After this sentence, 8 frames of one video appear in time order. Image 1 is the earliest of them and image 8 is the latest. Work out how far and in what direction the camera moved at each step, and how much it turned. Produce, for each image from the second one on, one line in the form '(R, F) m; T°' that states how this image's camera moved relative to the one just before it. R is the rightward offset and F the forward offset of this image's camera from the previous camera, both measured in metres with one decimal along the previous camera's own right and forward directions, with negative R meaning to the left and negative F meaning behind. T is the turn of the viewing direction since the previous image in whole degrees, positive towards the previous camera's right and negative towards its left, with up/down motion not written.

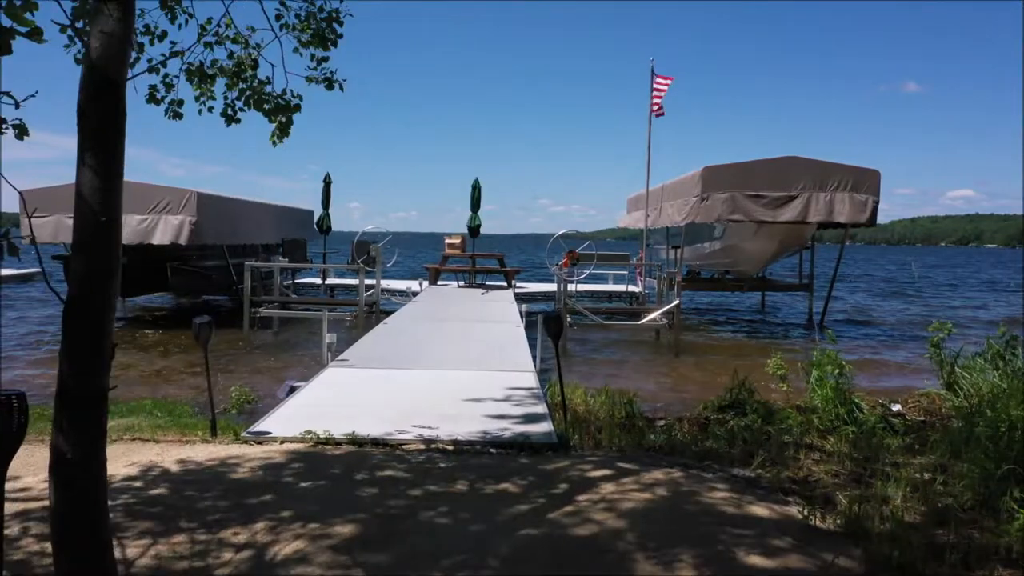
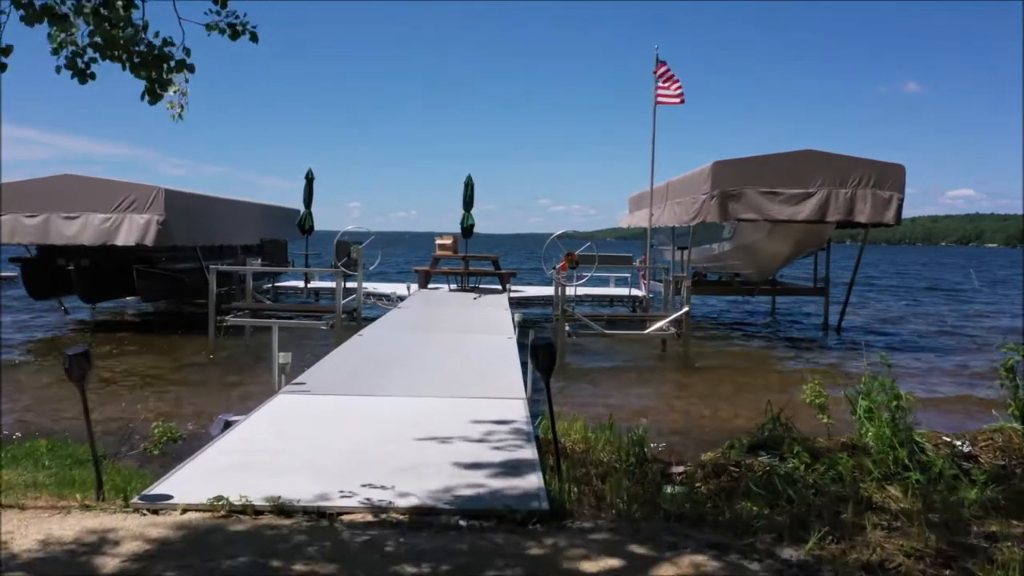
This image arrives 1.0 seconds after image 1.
(+0.1, +1.0) m; 0°
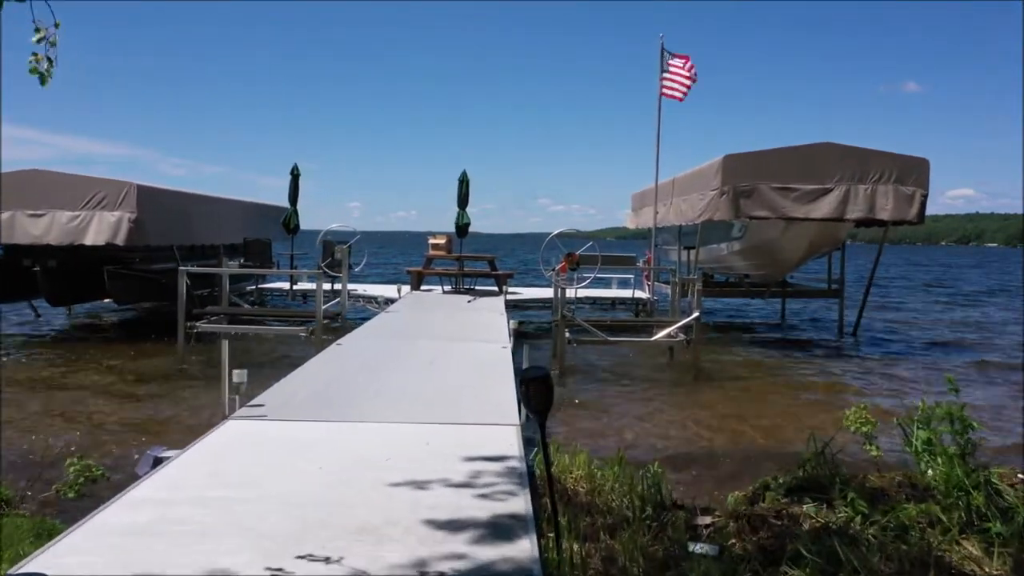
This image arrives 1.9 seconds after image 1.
(+0.1, +0.8) m; 0°
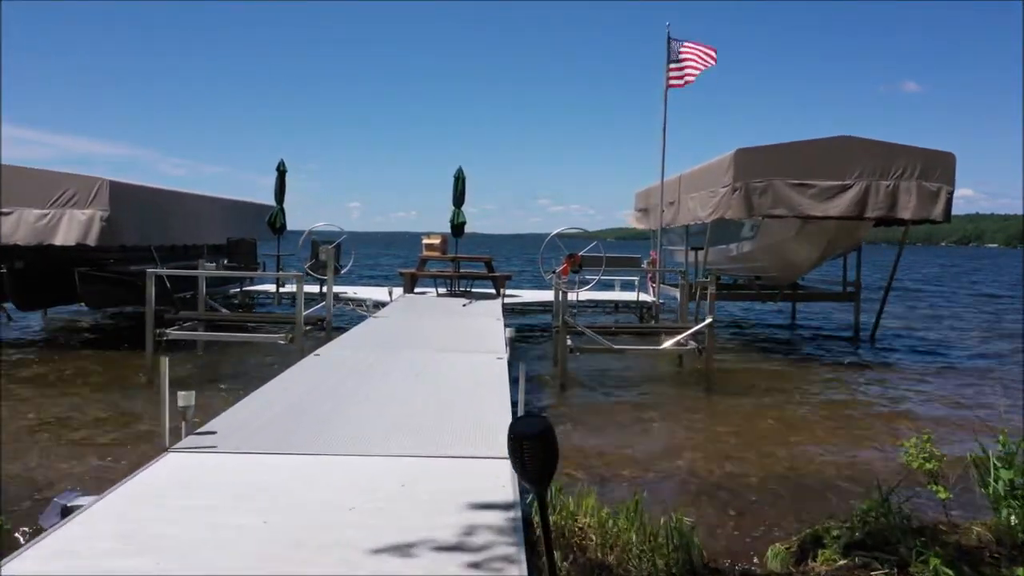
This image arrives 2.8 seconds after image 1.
(0.0, +0.7) m; 0°
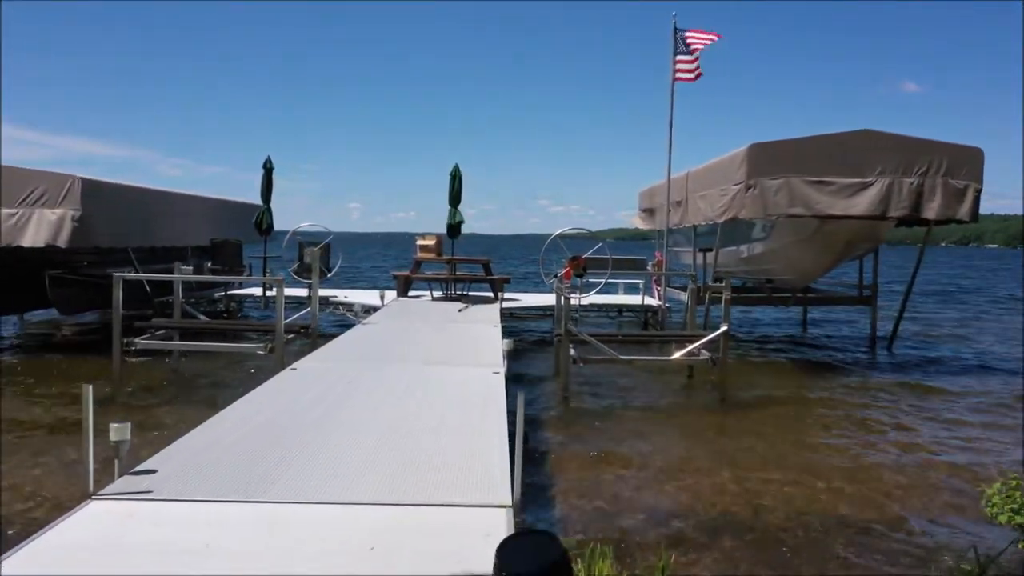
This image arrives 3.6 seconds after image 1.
(0.0, +0.7) m; 0°
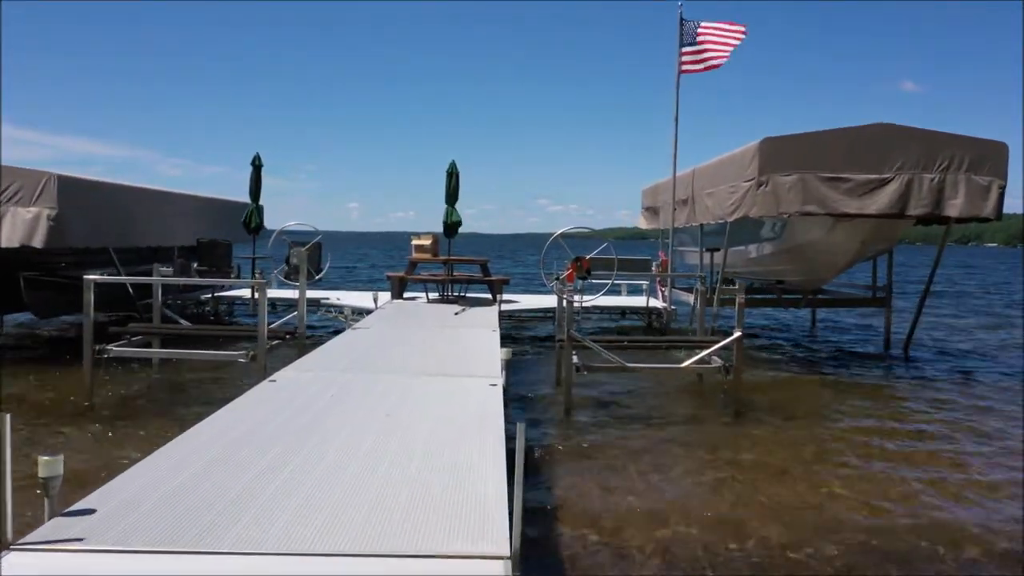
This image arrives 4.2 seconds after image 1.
(0.0, +0.5) m; 0°
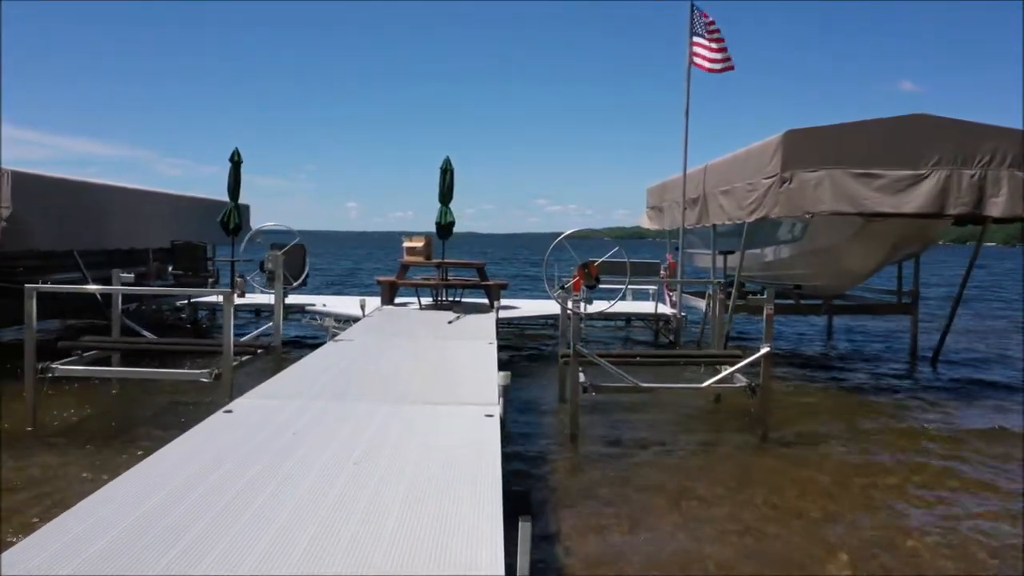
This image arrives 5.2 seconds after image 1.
(0.0, +0.9) m; 0°
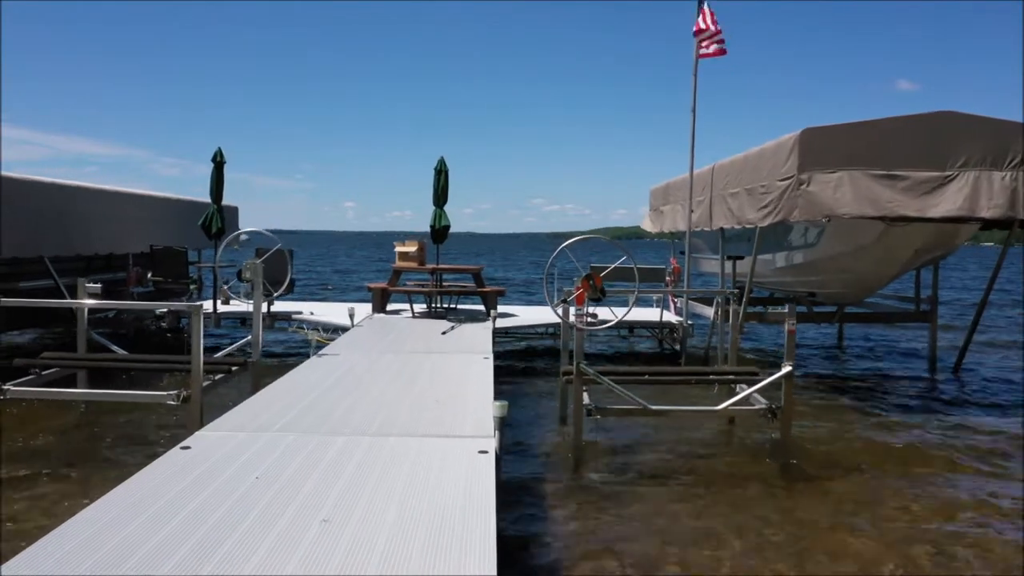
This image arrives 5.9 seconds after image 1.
(0.0, +0.6) m; 0°
